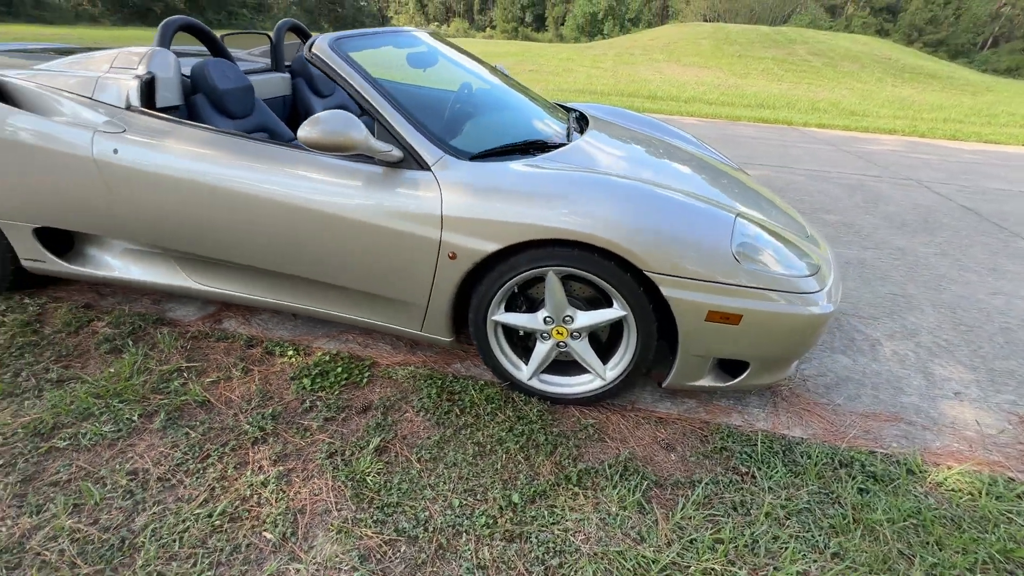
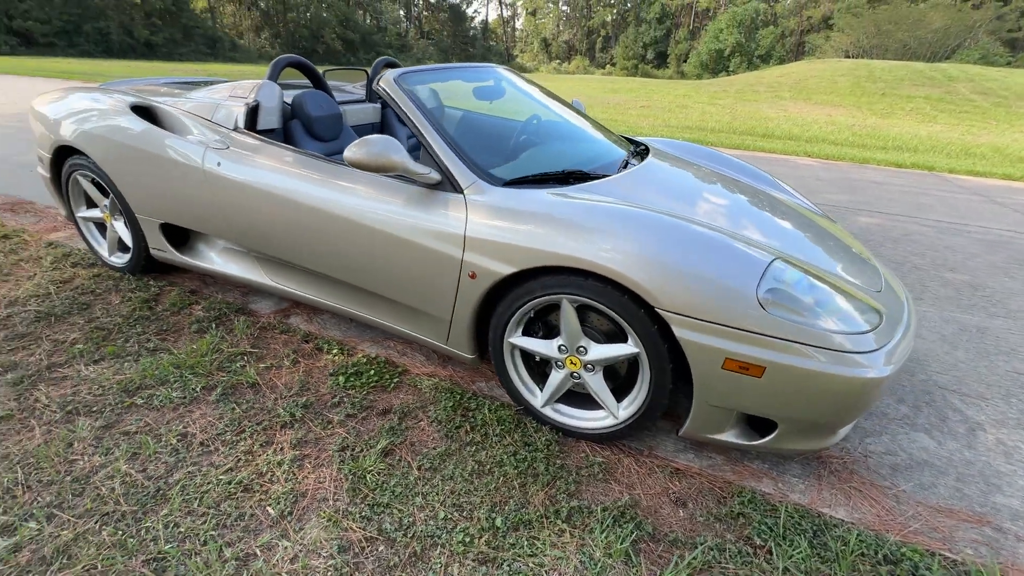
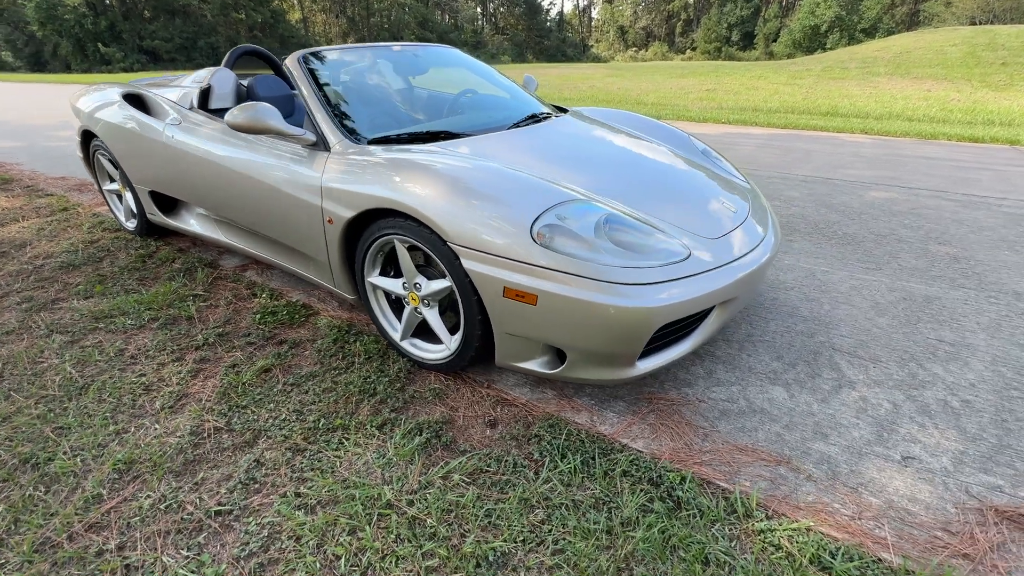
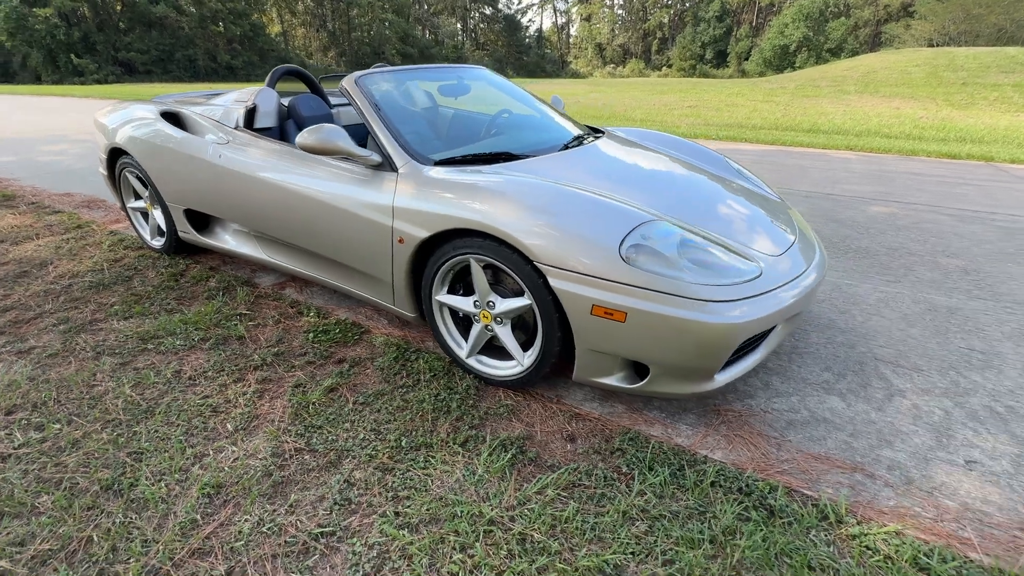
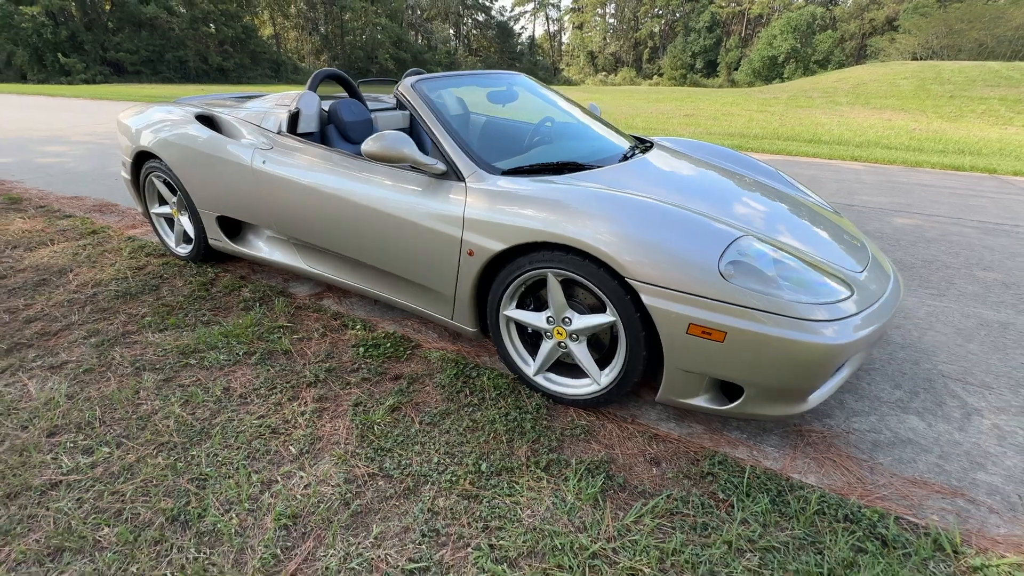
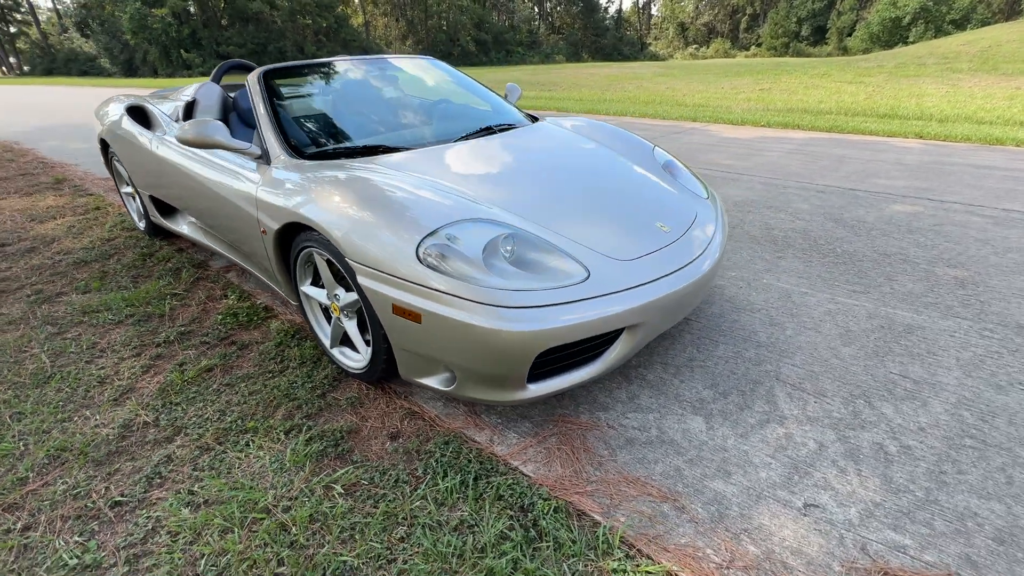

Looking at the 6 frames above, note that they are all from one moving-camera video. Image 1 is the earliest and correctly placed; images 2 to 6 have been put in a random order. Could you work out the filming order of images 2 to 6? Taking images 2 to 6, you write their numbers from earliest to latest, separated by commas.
2, 5, 4, 3, 6
